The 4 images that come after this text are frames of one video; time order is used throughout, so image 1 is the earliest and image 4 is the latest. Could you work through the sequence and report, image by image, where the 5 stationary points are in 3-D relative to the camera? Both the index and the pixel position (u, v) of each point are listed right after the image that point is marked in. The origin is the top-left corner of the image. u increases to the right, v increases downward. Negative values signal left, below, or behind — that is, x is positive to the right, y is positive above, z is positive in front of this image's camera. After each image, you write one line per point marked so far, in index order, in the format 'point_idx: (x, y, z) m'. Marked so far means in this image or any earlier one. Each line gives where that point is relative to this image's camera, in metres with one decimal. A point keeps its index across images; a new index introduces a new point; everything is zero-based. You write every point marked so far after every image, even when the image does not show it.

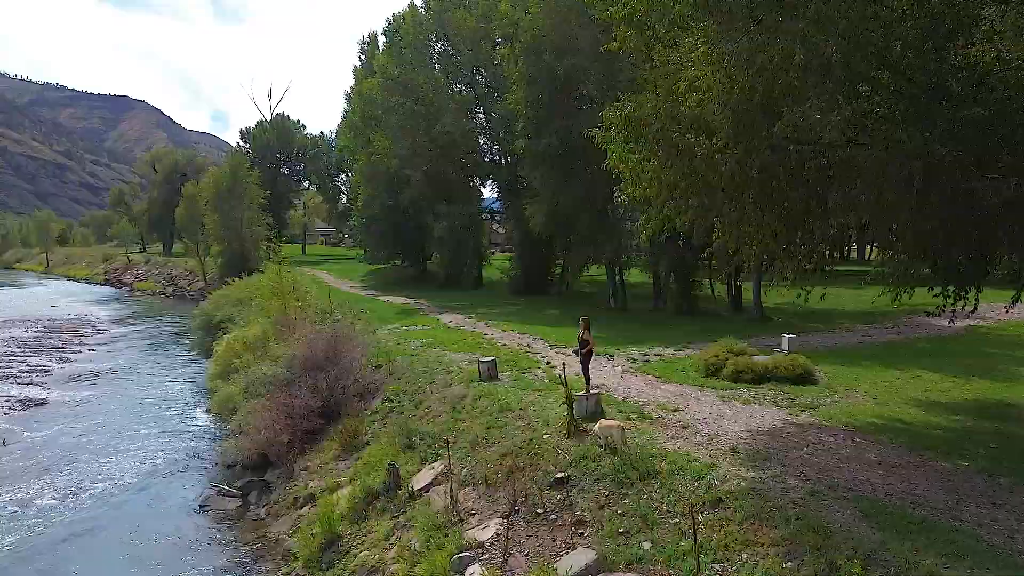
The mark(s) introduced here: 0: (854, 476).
0: (+4.7, -2.6, +9.6) m
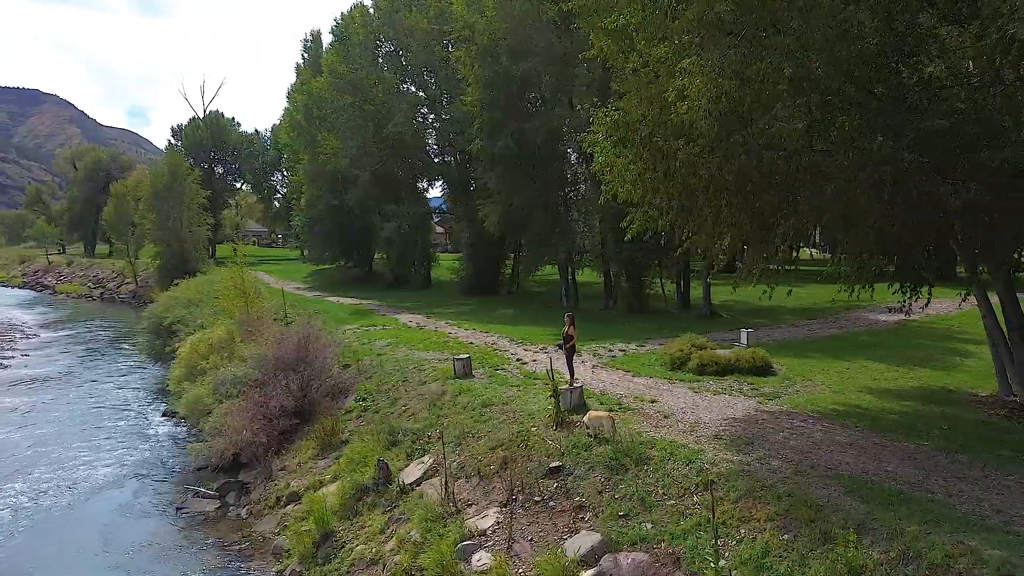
0: (+4.8, -2.5, +10.4) m
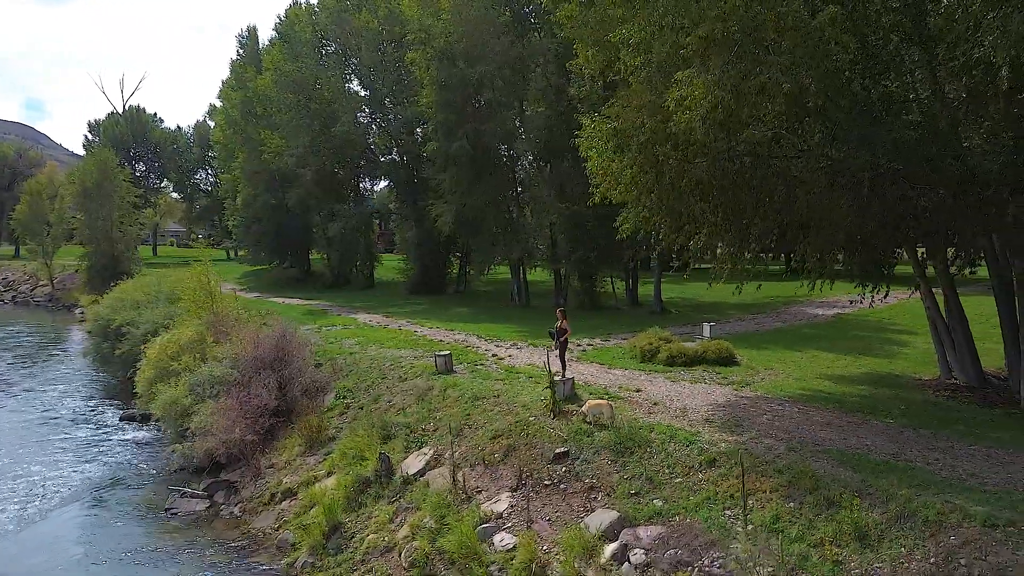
0: (+5.0, -2.4, +11.4) m
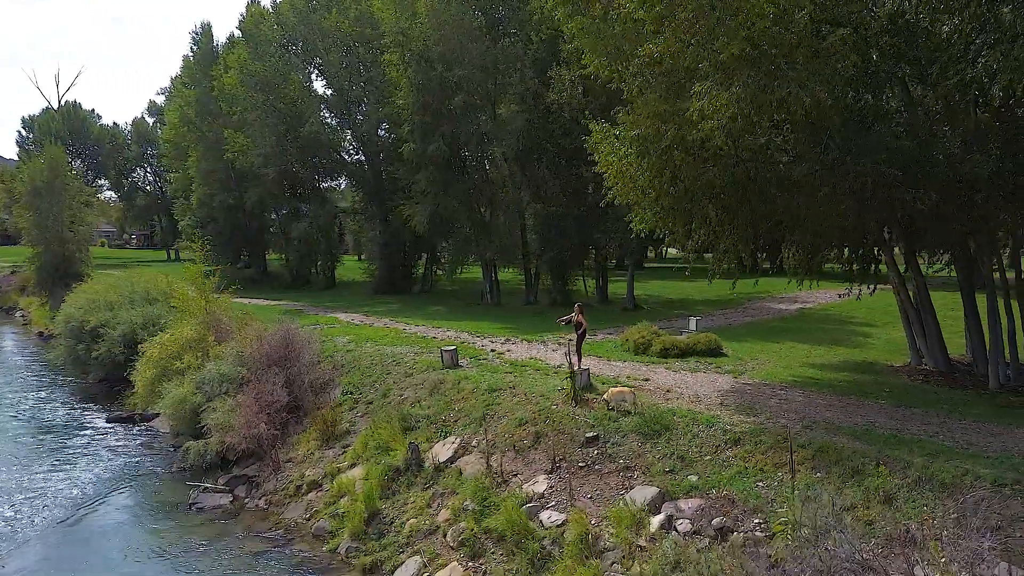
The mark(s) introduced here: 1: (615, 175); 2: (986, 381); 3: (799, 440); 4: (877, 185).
0: (+5.6, -2.3, +12.5) m
1: (+2.2, +2.6, +15.7) m
2: (+11.3, -2.2, +16.6) m
3: (+4.5, -2.4, +11.1) m
4: (+6.4, +1.9, +12.4) m
